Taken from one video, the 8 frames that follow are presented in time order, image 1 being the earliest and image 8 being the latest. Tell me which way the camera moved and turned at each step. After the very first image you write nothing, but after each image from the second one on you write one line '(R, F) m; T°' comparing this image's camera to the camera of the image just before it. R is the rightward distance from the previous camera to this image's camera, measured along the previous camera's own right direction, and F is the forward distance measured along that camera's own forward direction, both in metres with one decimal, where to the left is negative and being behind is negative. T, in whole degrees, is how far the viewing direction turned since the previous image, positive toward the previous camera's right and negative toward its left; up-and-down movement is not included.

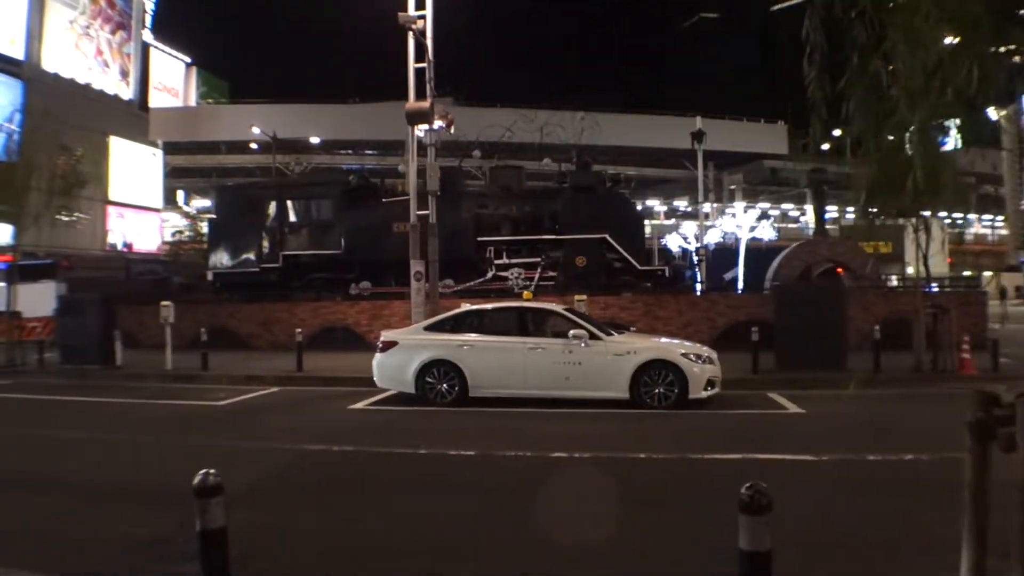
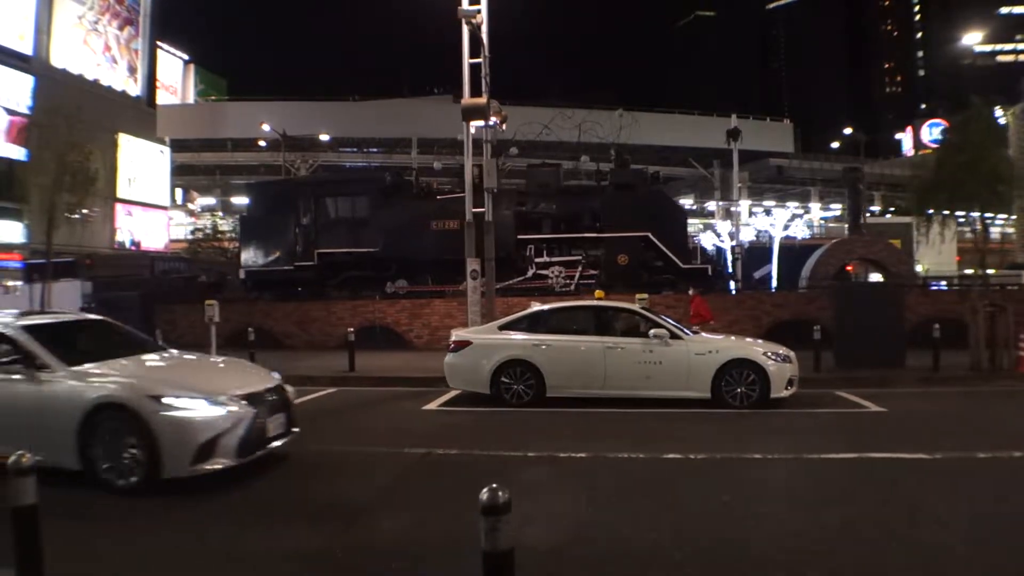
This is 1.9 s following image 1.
(-1.3, +0.2) m; +1°
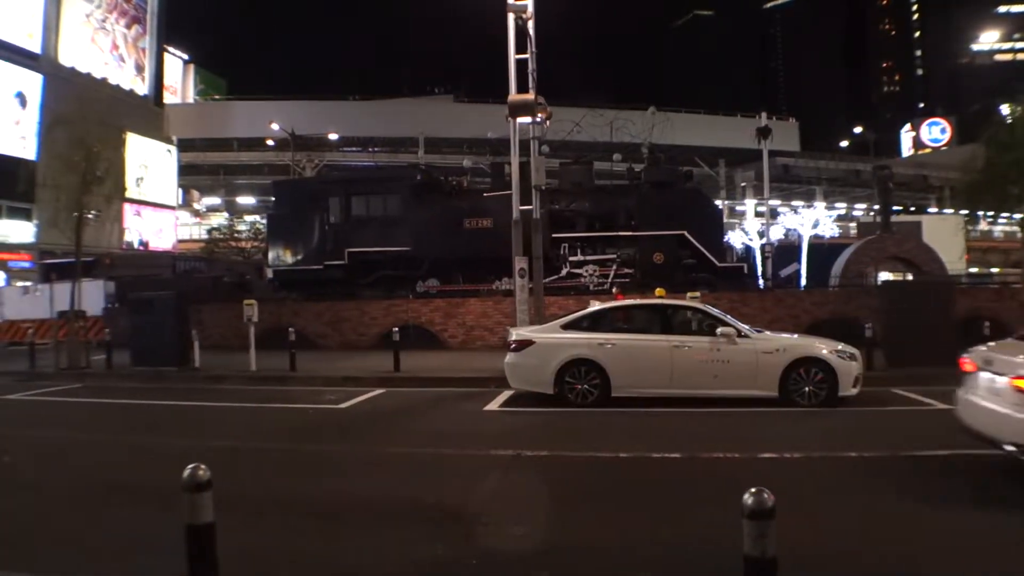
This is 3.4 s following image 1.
(-1.0, +0.2) m; +1°
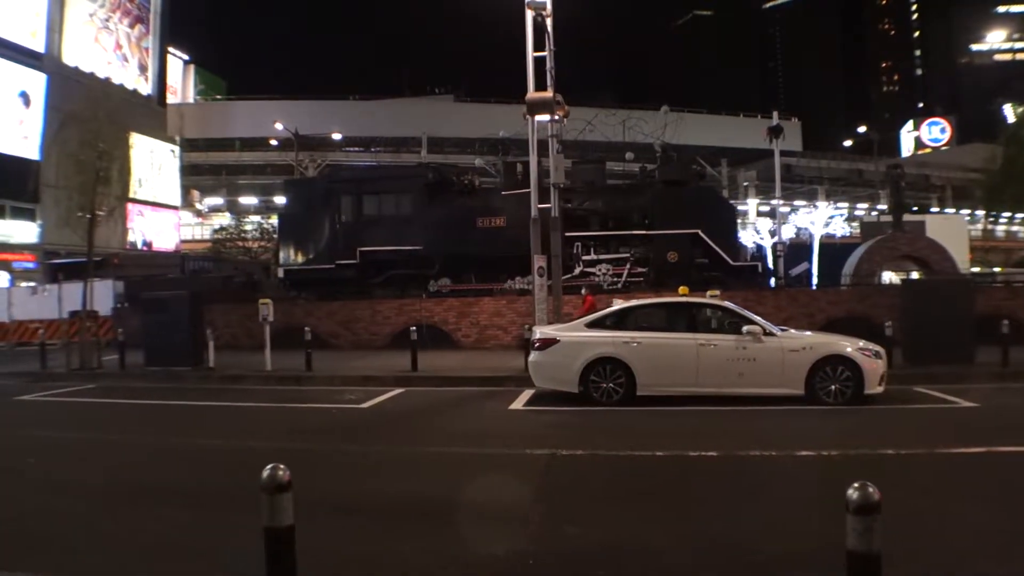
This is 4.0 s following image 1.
(-0.4, +0.1) m; 0°
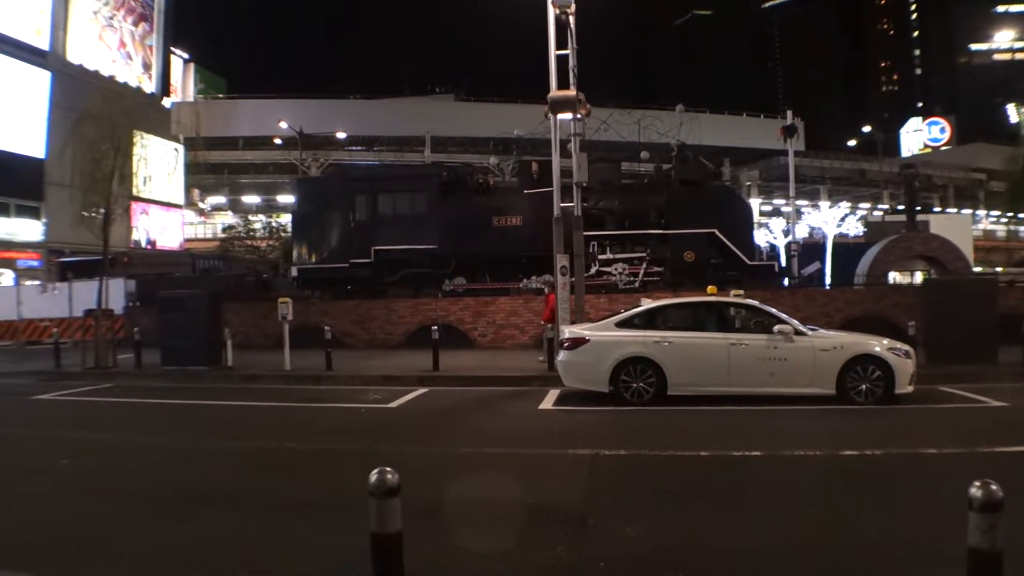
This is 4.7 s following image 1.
(-0.5, +0.1) m; 0°
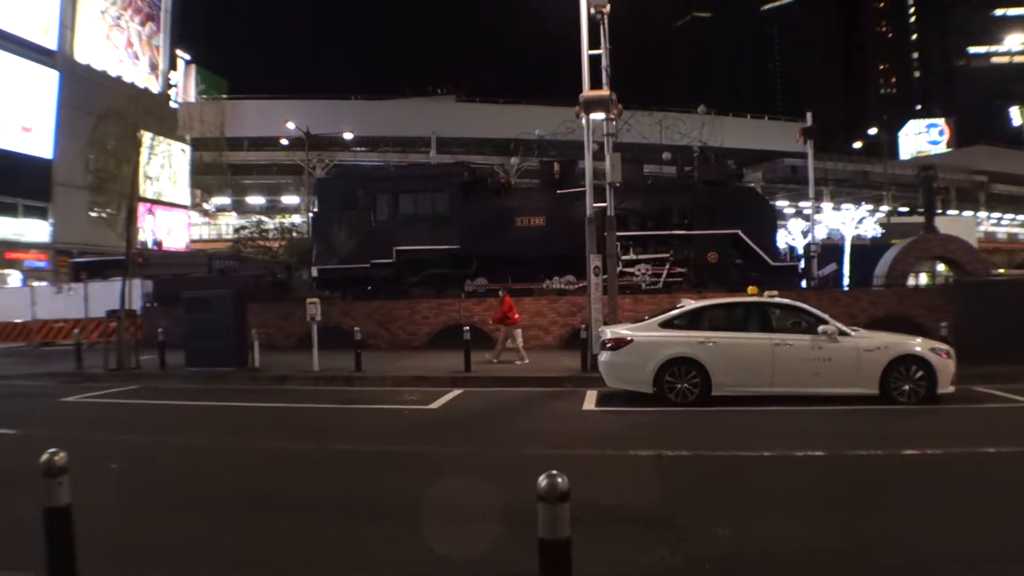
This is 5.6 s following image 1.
(-0.7, 0.0) m; 0°
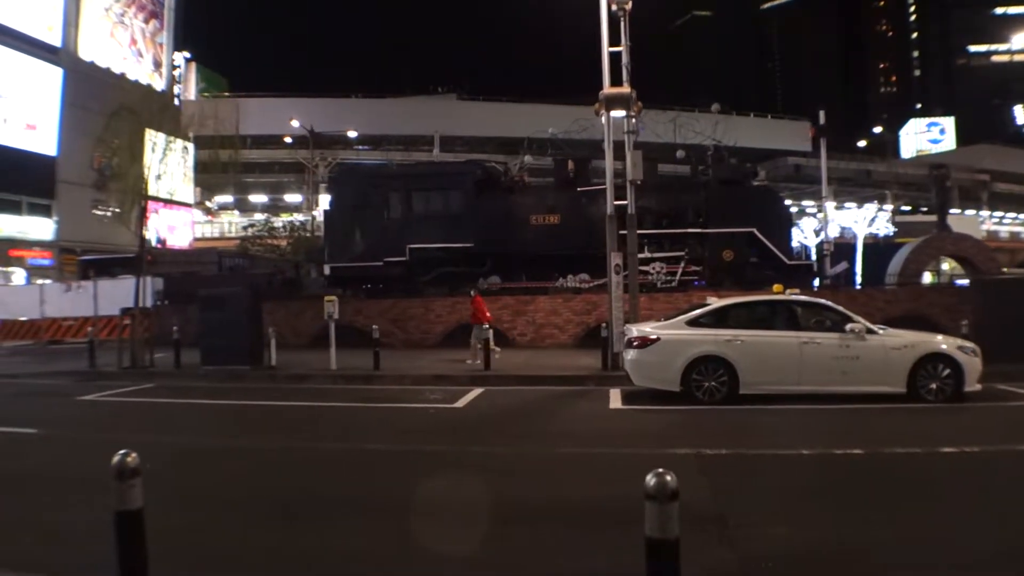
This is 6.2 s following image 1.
(-0.4, +0.1) m; 0°
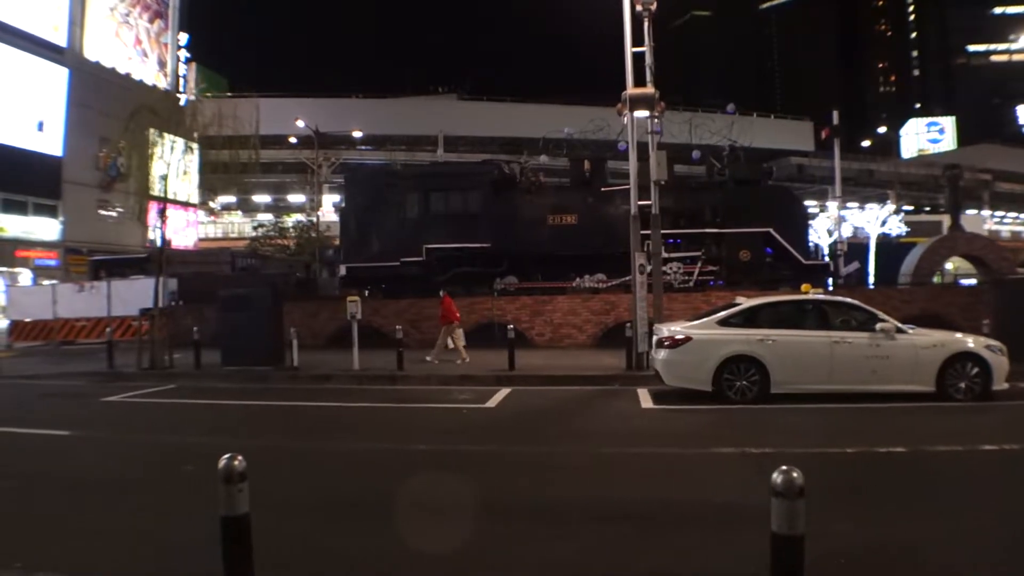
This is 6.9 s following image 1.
(-0.5, 0.0) m; 0°
